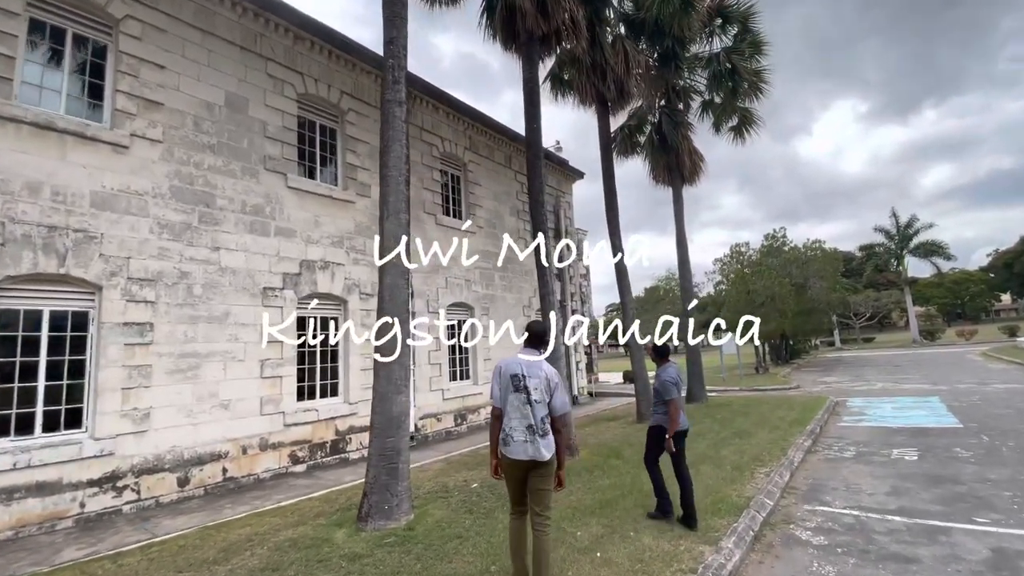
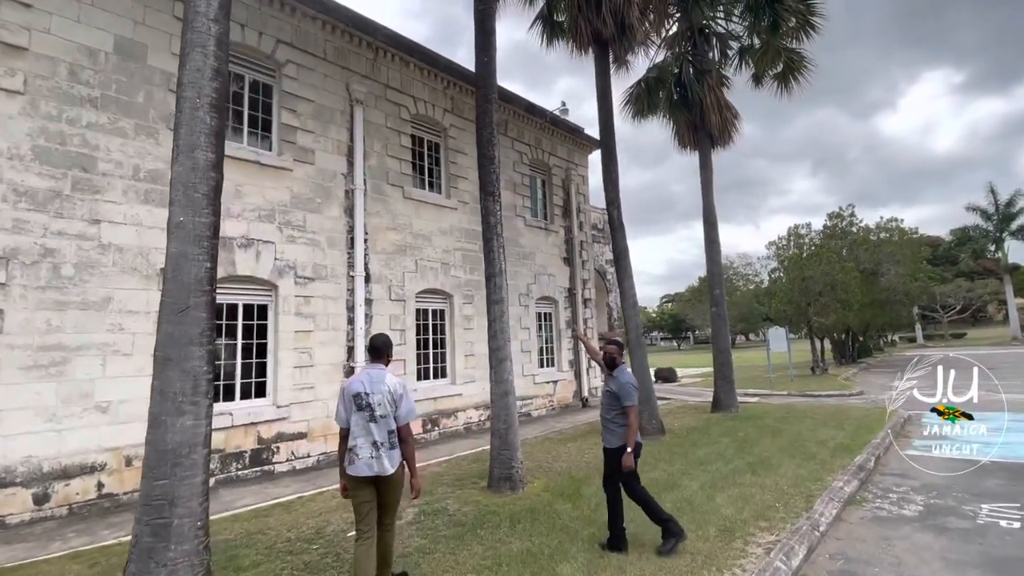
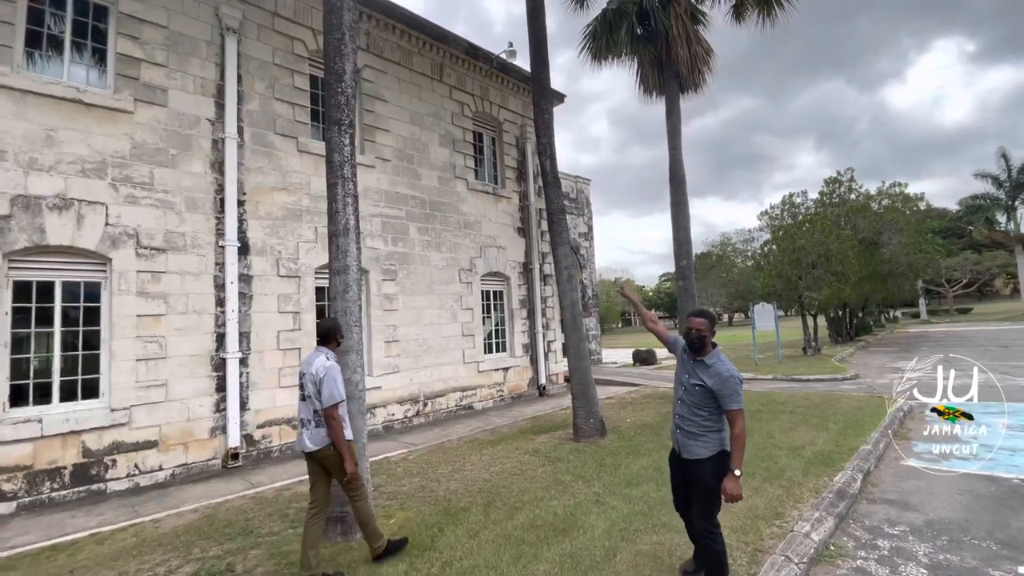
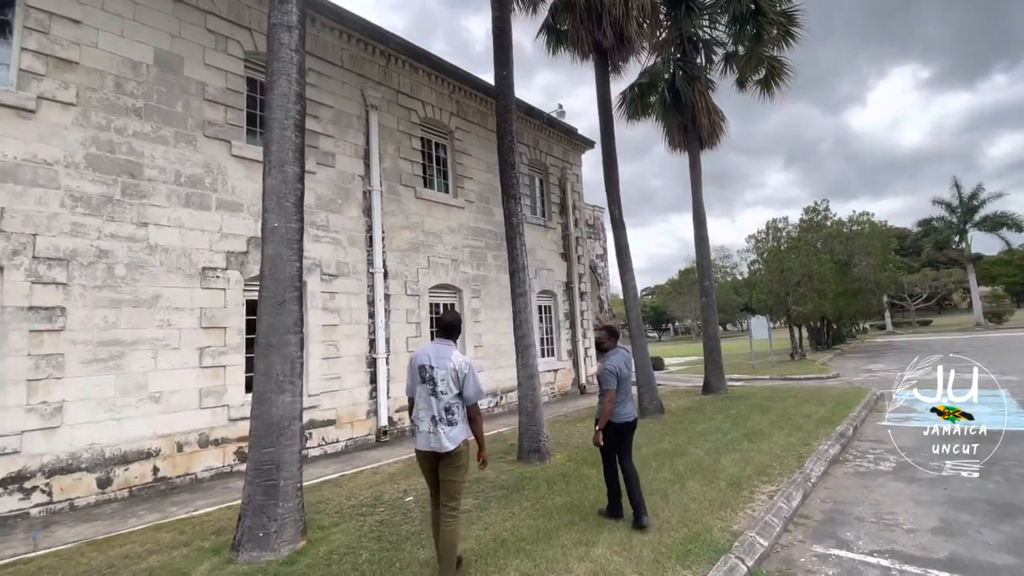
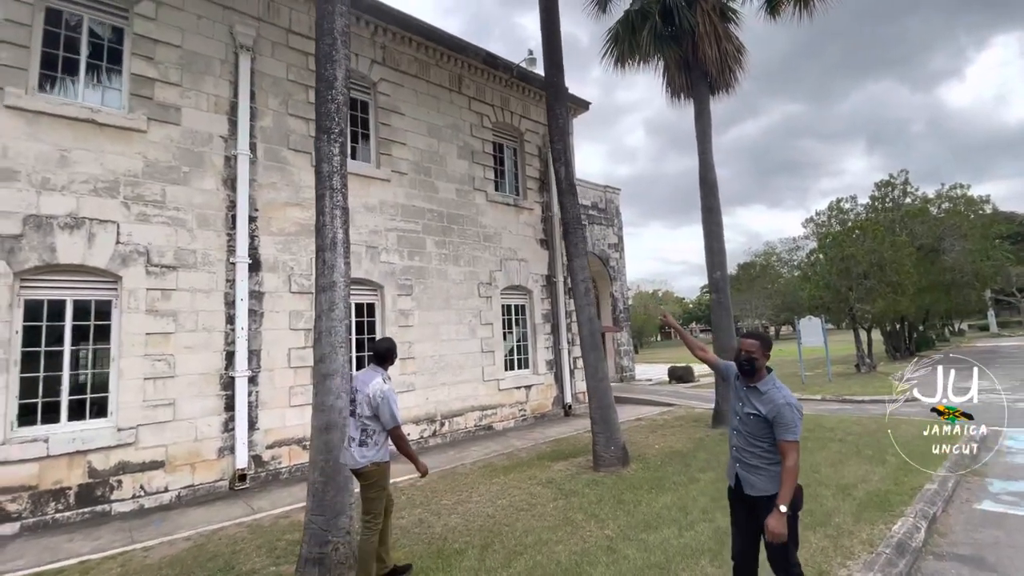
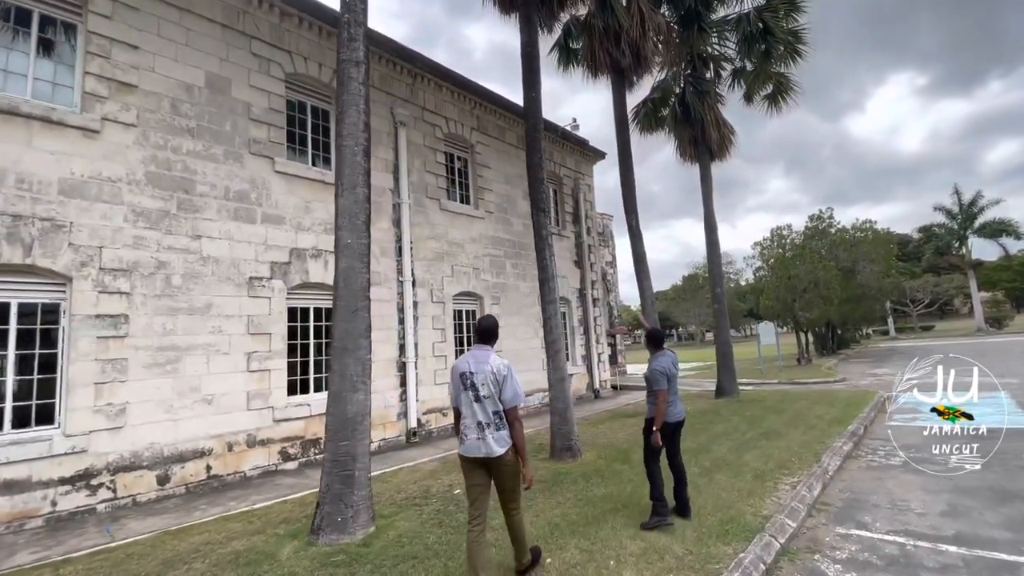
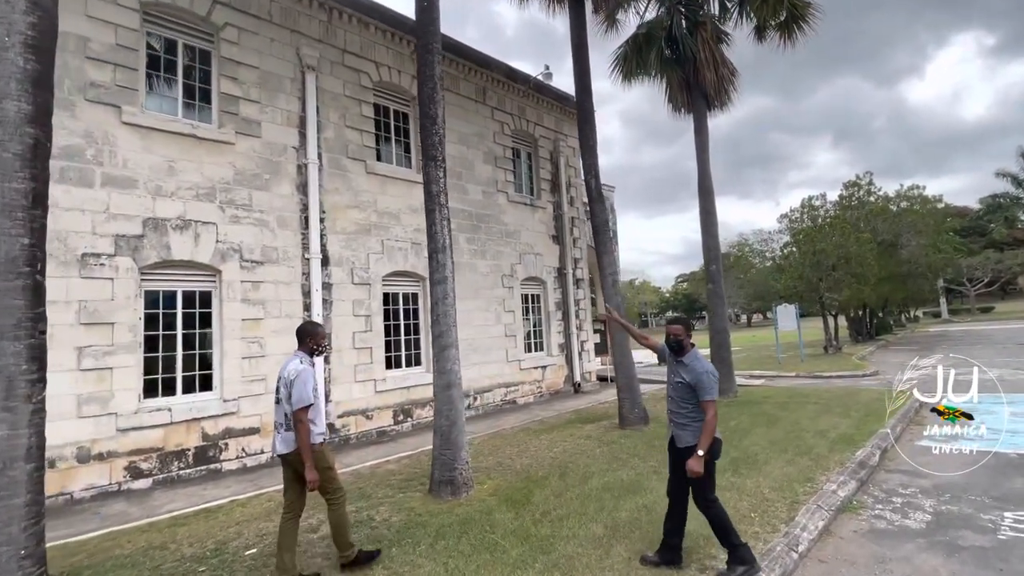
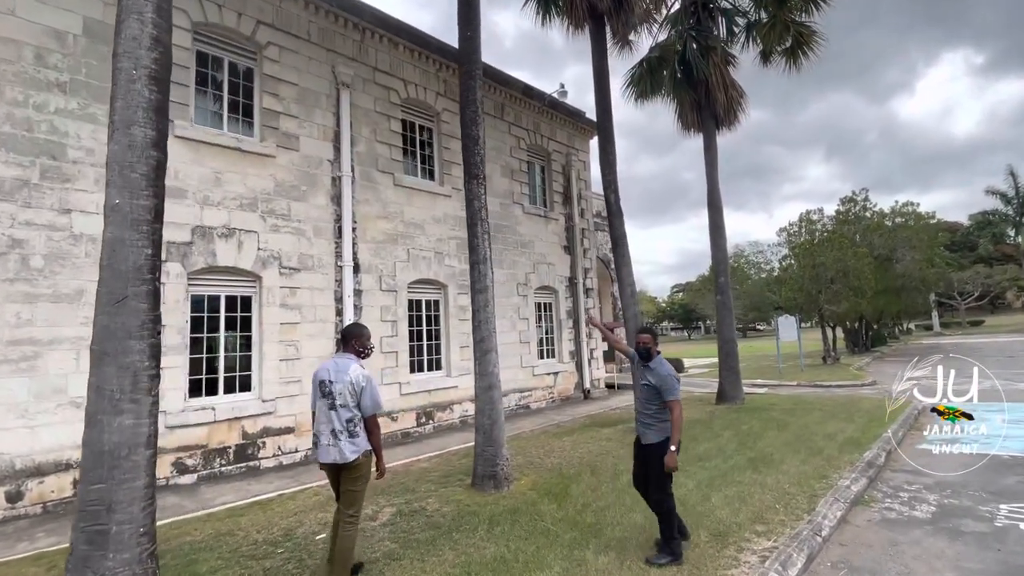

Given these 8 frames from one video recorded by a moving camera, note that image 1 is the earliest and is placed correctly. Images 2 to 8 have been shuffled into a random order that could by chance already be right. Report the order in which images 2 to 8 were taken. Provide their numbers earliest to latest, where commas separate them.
6, 4, 2, 8, 7, 3, 5
